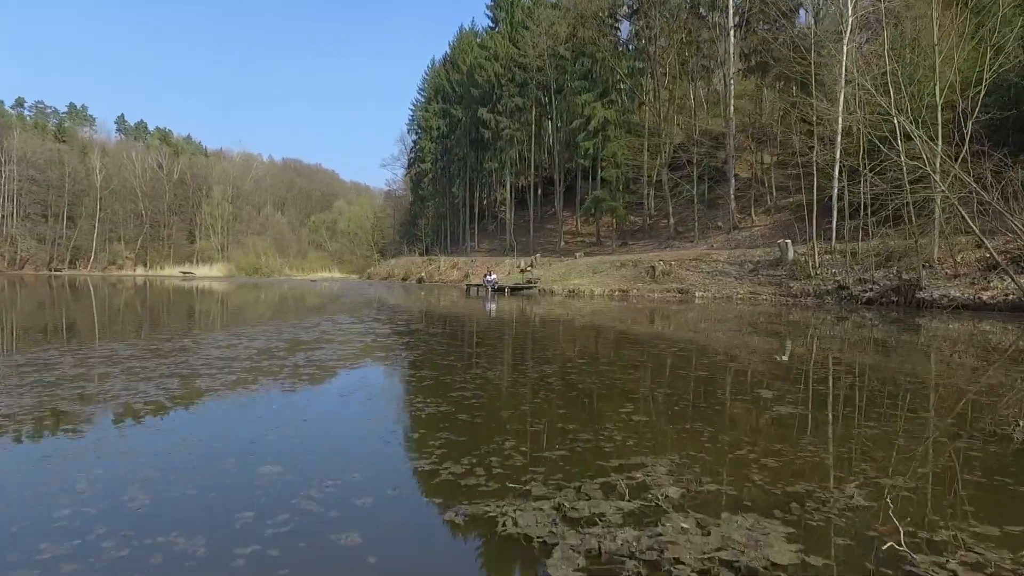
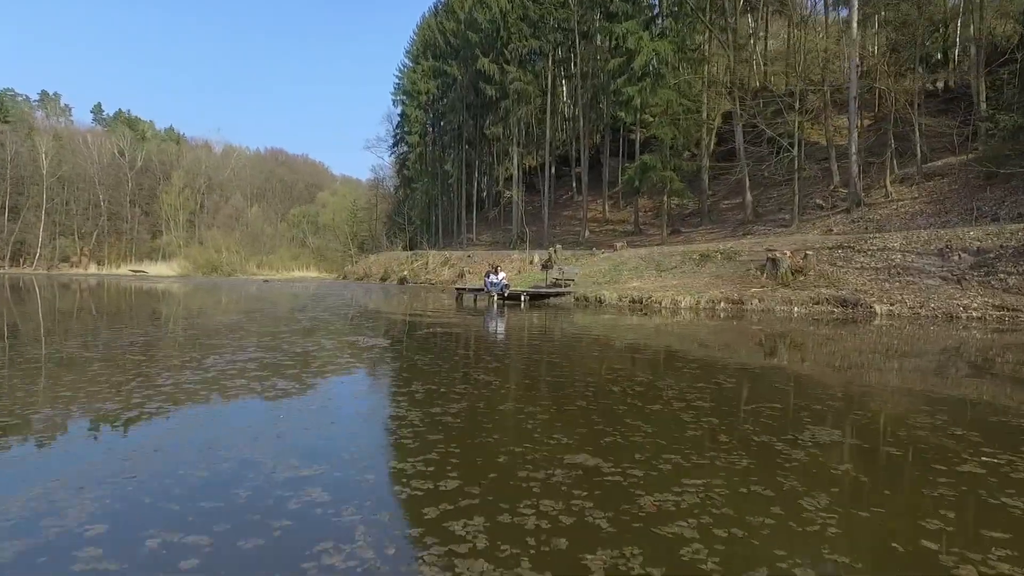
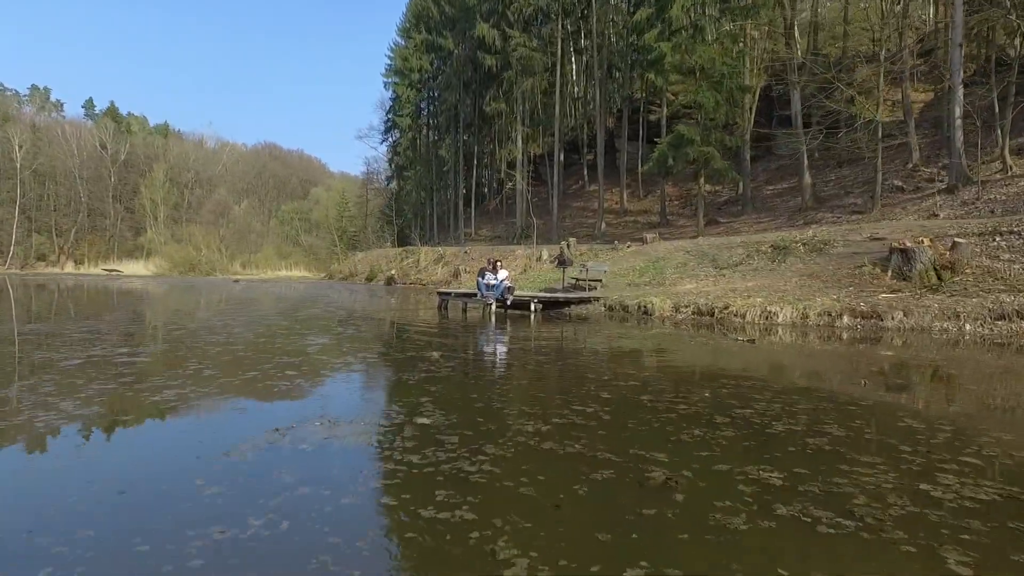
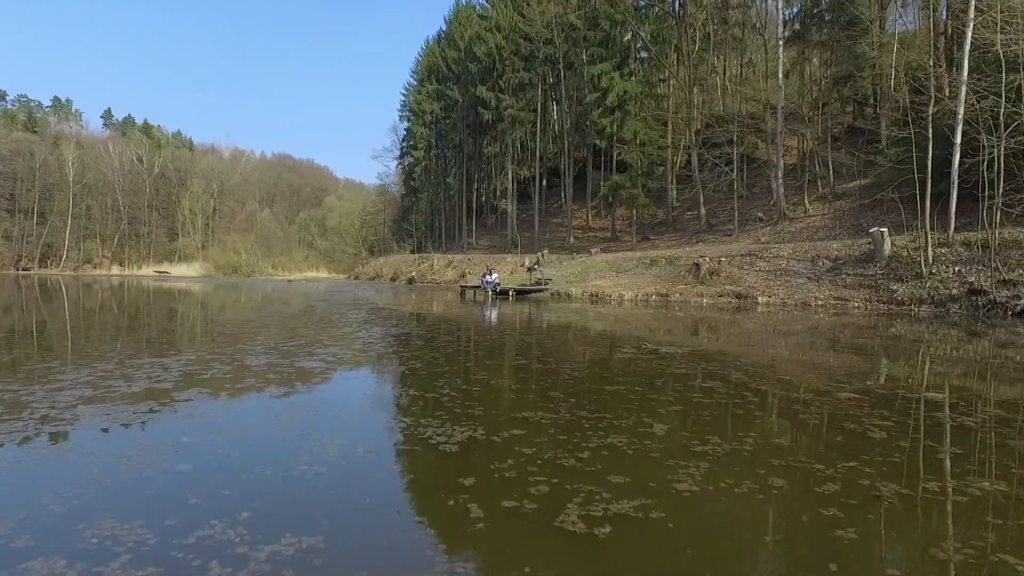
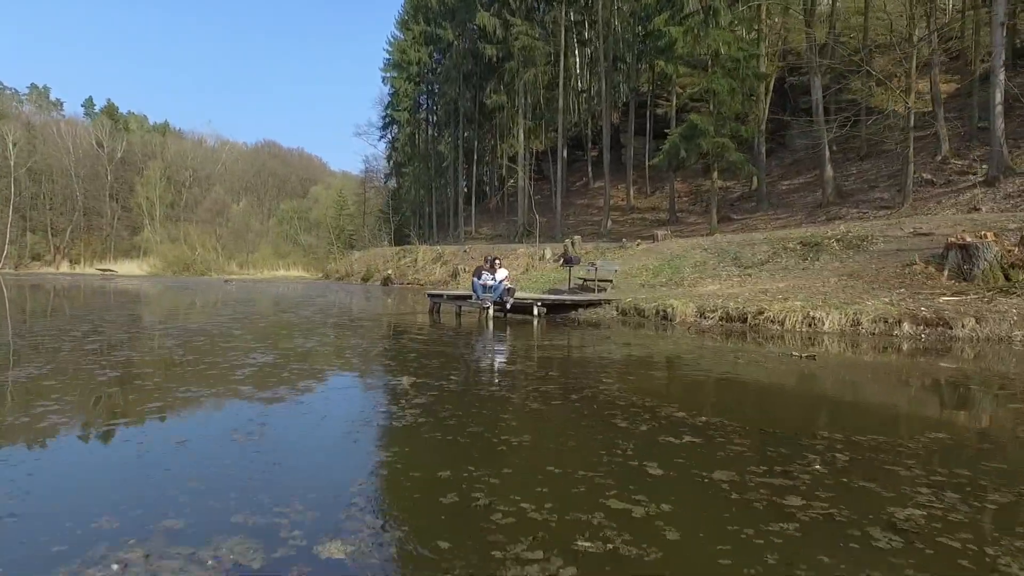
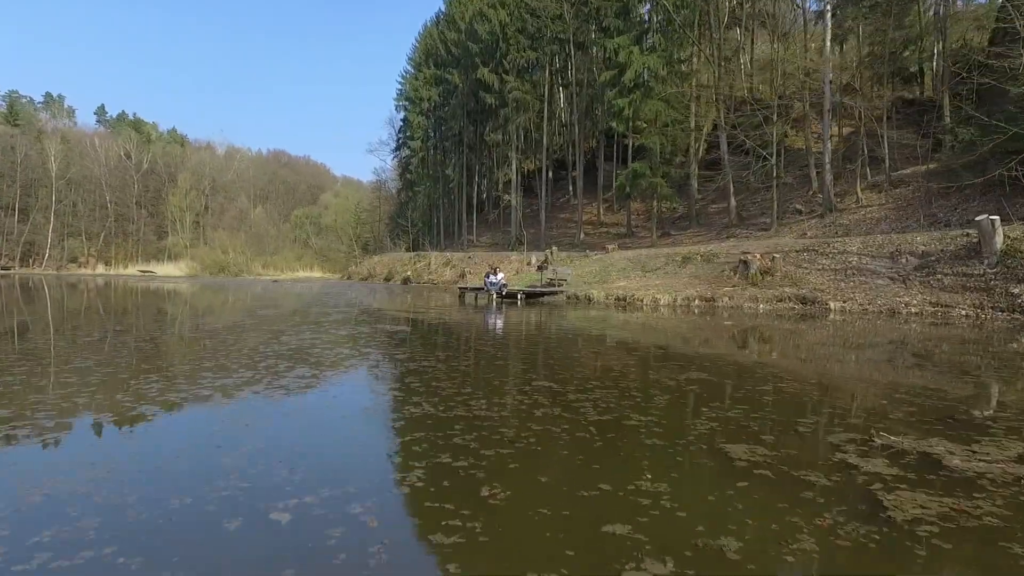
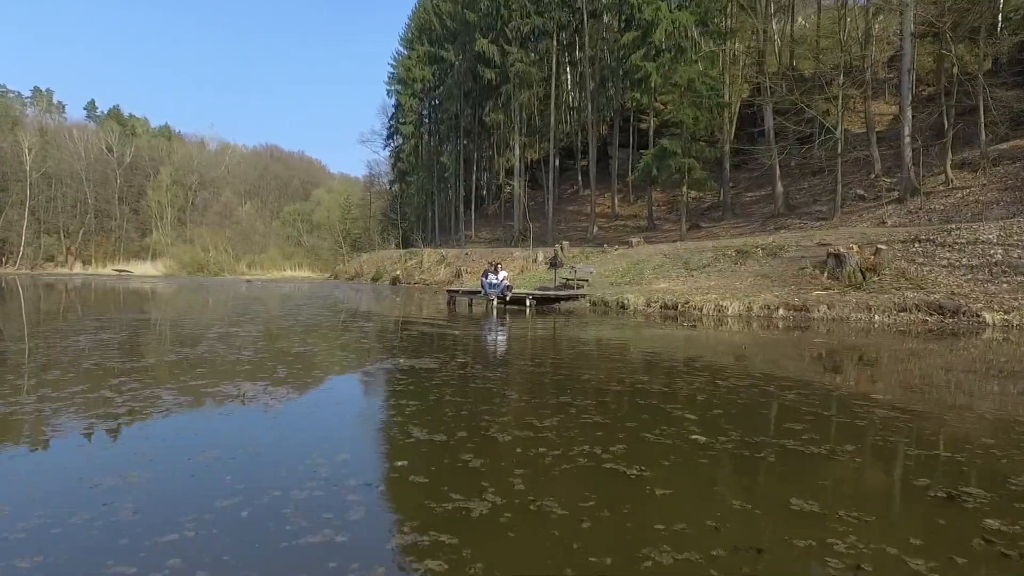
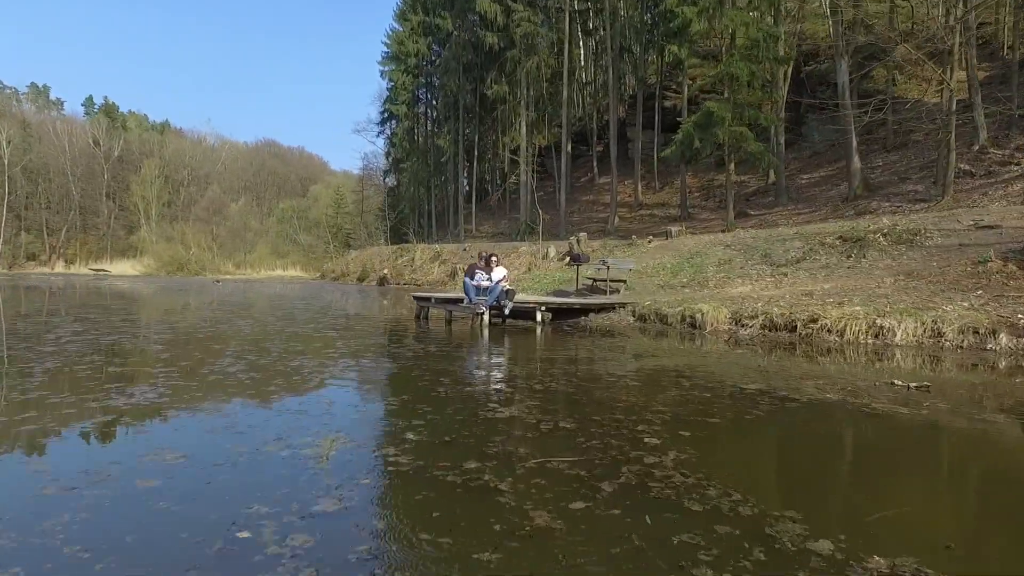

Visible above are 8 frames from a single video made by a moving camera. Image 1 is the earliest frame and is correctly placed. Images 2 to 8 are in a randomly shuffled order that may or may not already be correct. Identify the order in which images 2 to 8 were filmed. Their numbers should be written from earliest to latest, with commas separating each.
4, 6, 2, 7, 3, 5, 8
